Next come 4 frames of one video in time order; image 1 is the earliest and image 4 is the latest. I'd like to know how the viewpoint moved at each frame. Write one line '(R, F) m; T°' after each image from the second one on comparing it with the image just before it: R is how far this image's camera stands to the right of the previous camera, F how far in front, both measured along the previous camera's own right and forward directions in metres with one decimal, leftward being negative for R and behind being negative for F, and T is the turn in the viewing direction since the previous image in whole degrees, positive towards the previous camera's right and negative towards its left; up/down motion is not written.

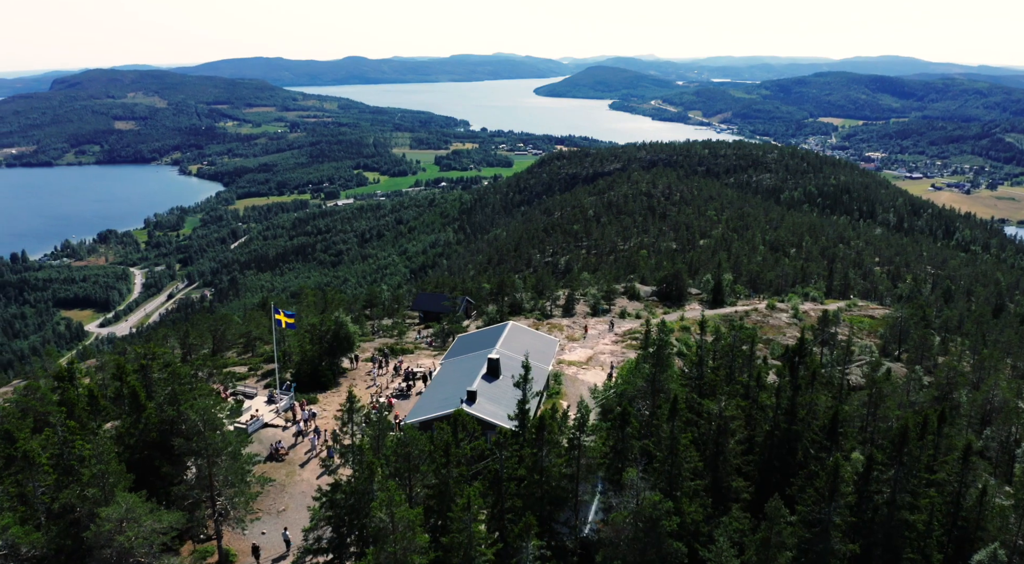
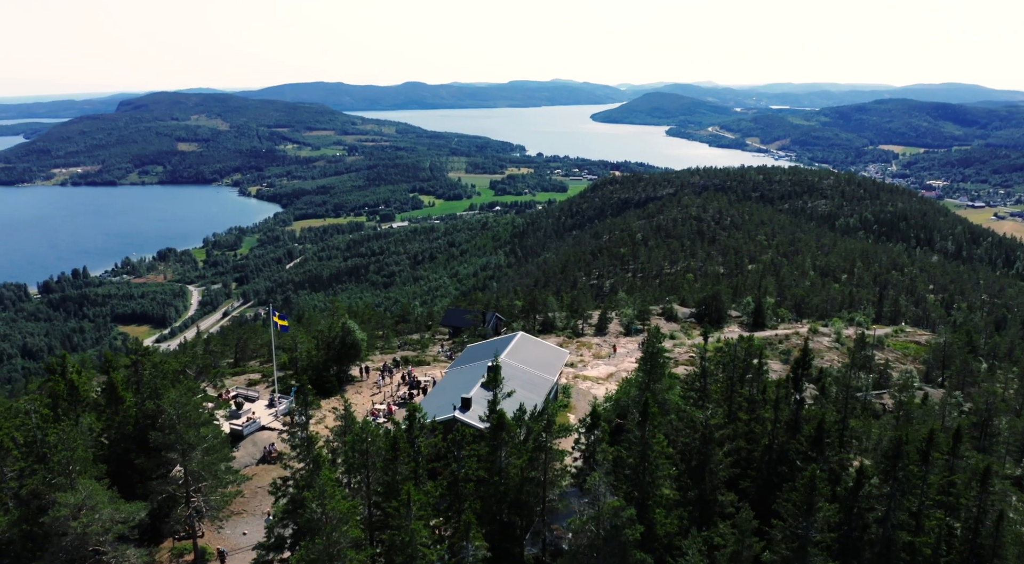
(+2.6, +0.8) m; -3°
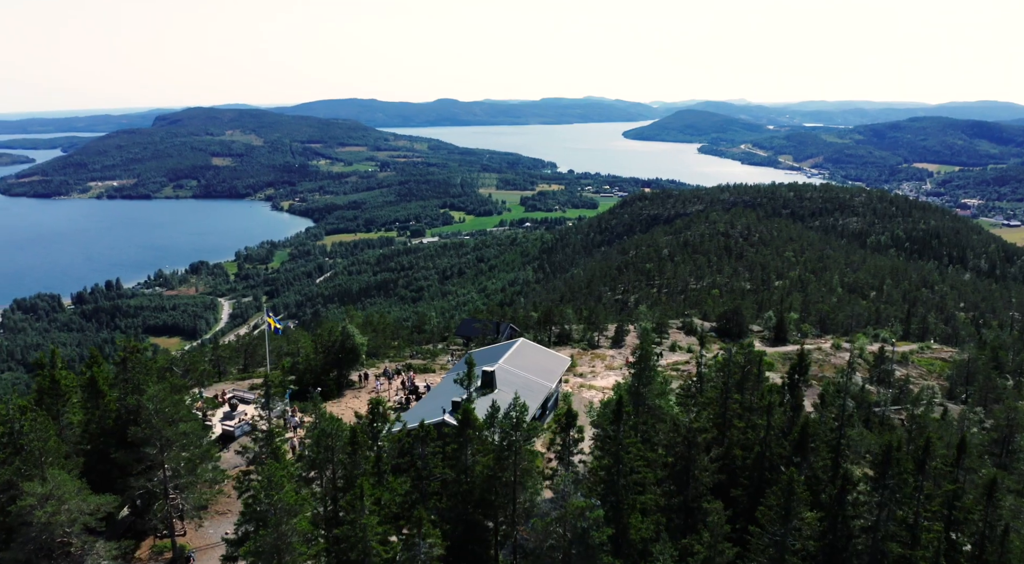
(+1.7, +0.5) m; -2°
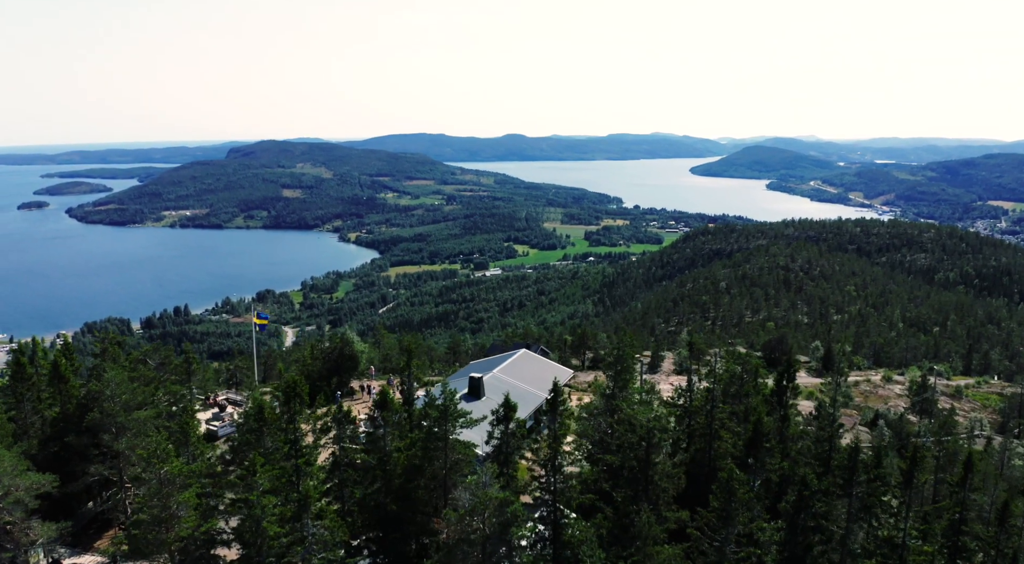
(+3.5, +1.1) m; -4°
